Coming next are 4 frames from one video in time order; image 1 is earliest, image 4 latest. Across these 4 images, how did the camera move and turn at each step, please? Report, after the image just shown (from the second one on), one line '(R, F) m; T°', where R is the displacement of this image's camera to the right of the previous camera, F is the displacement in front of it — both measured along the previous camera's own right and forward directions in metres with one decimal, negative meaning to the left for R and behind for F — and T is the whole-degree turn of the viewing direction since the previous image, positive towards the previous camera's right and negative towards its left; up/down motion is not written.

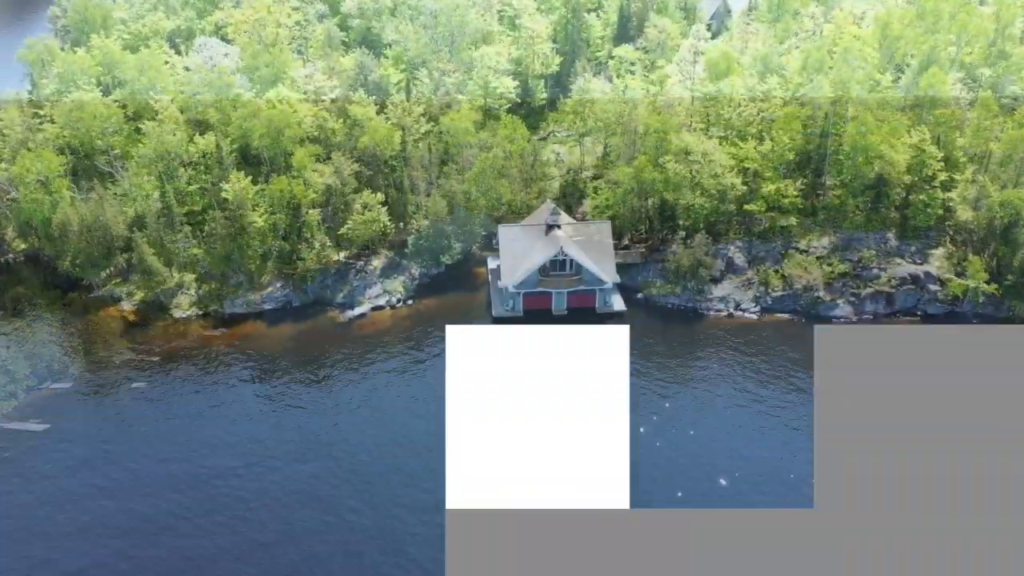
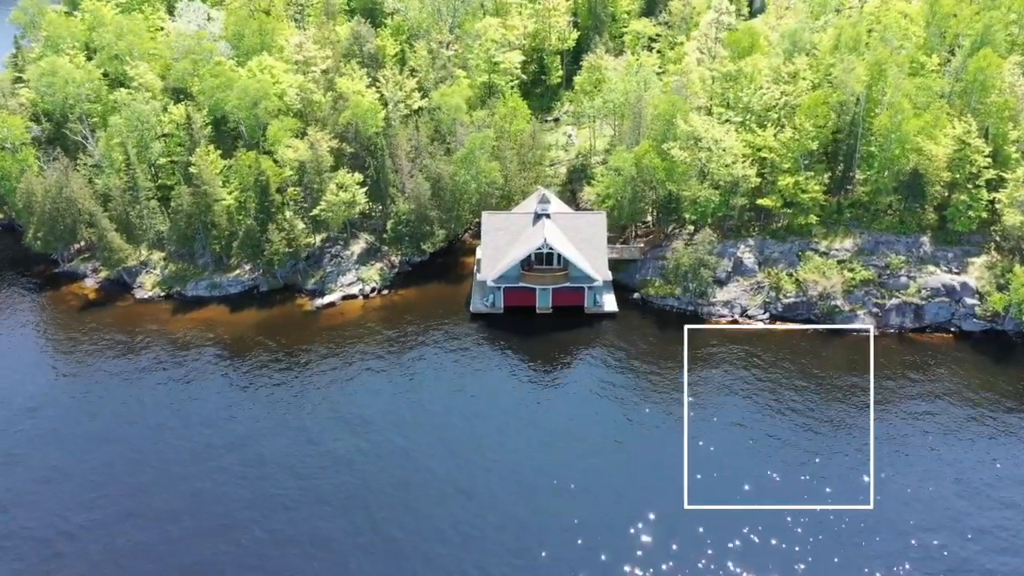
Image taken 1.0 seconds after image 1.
(+6.8, +7.1) m; -4°
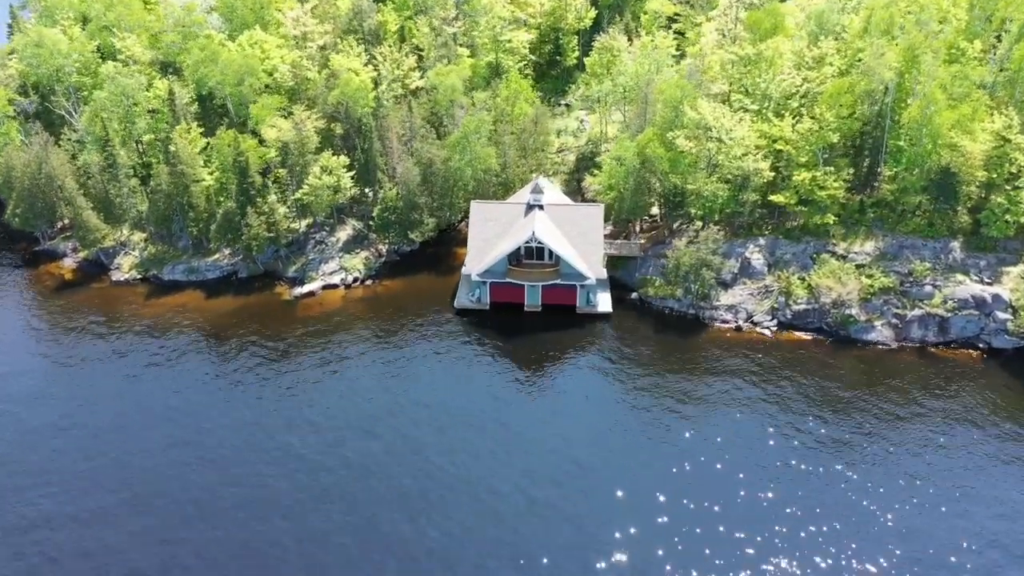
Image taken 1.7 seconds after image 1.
(+4.8, +4.8) m; -3°
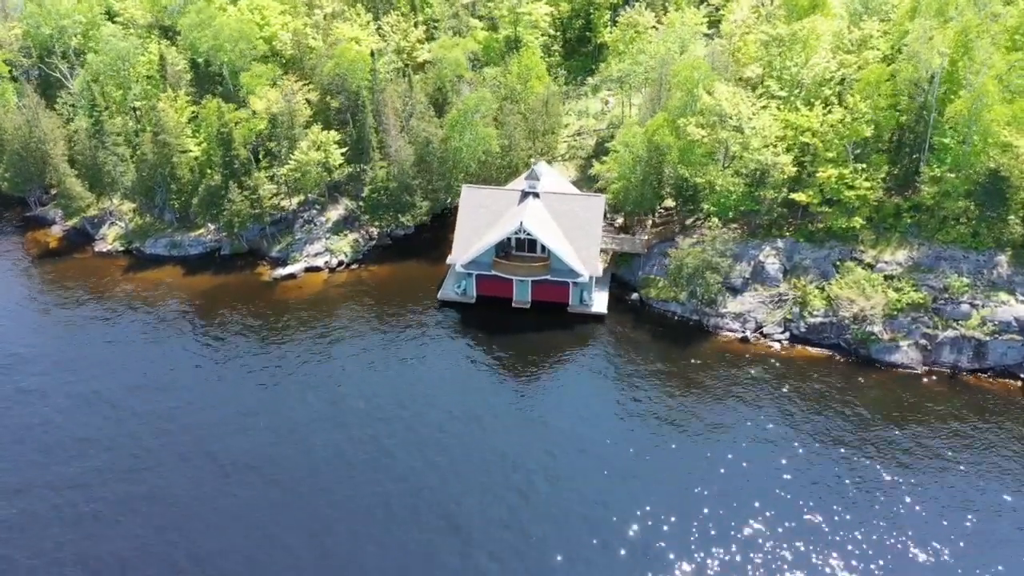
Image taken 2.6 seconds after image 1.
(+6.0, +5.4) m; -5°
